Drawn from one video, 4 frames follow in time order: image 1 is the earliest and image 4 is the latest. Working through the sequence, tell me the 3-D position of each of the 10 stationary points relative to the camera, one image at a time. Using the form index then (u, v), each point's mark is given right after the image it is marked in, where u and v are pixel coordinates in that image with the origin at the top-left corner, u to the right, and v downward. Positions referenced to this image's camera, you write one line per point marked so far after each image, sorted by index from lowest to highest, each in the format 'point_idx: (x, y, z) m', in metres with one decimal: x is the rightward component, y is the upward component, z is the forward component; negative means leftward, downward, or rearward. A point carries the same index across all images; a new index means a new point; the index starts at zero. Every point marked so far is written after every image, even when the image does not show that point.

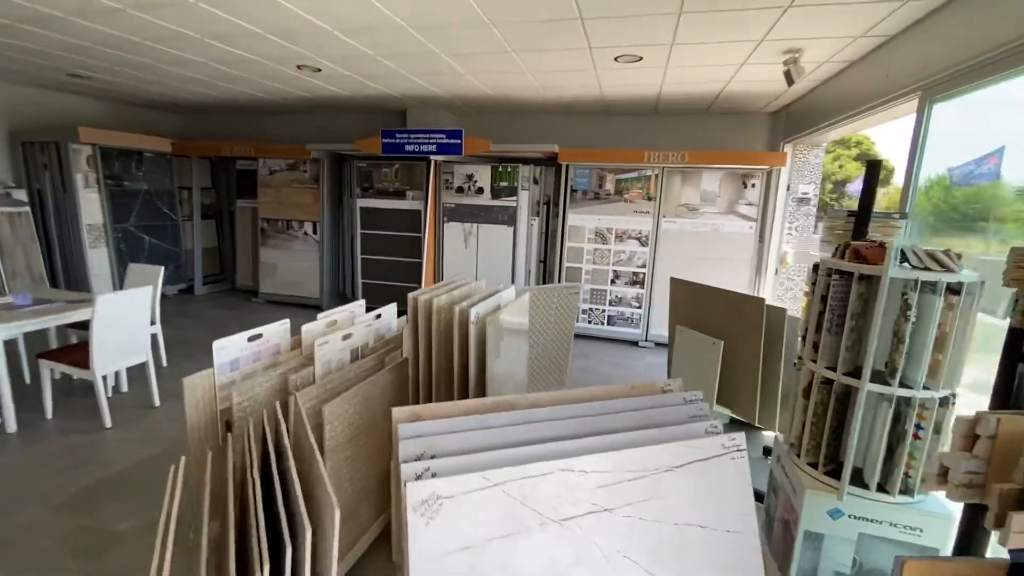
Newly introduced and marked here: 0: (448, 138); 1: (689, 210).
0: (-0.7, +1.7, +5.3) m
1: (+1.9, +0.8, +5.2) m
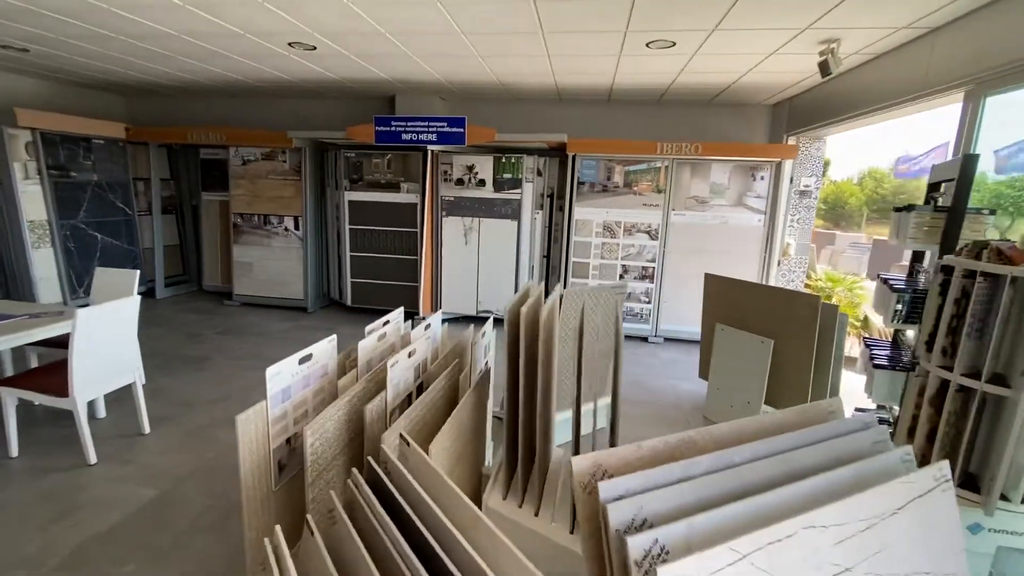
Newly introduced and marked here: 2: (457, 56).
0: (-0.6, +1.7, +5.0) m
1: (+2.0, +0.9, +5.1) m
2: (-0.5, +2.0, +4.2) m
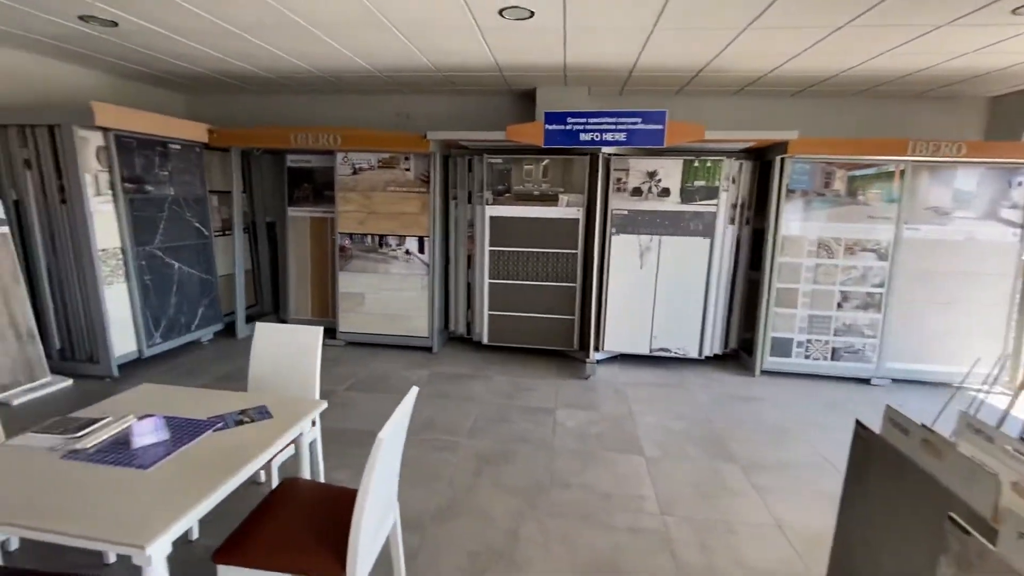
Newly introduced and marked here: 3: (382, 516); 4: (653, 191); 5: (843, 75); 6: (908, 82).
0: (+1.1, +1.4, +3.9) m
1: (+3.7, +0.6, +4.2) m
2: (+1.3, +1.7, +3.2) m
3: (-0.5, -0.8, +1.7) m
4: (+1.3, +0.9, +4.4) m
5: (+2.9, +1.8, +4.2) m
6: (+3.6, +1.9, +4.4) m
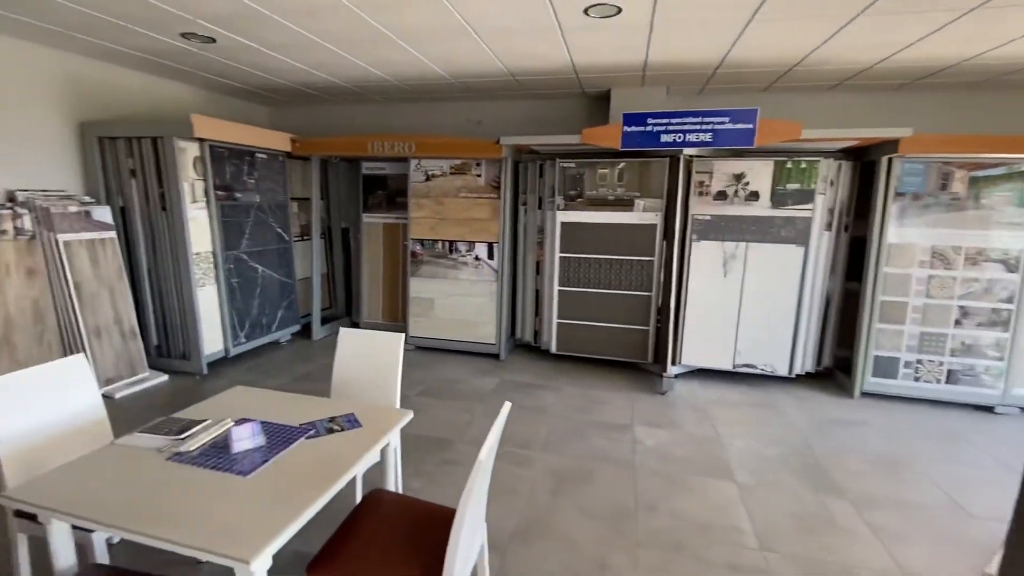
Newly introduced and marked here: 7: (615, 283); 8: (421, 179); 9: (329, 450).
0: (+1.7, +1.3, +3.7) m
1: (+4.3, +0.5, +3.6) m
2: (+1.8, +1.6, +2.9) m
3: (-0.1, -0.8, +1.6) m
4: (+1.9, +0.8, +4.1) m
5: (+3.5, +1.7, +3.7) m
6: (+4.2, +1.7, +3.8) m
7: (+1.0, +0.1, +4.4) m
8: (-0.9, +1.1, +4.8) m
9: (-0.6, -0.6, +1.6) m
